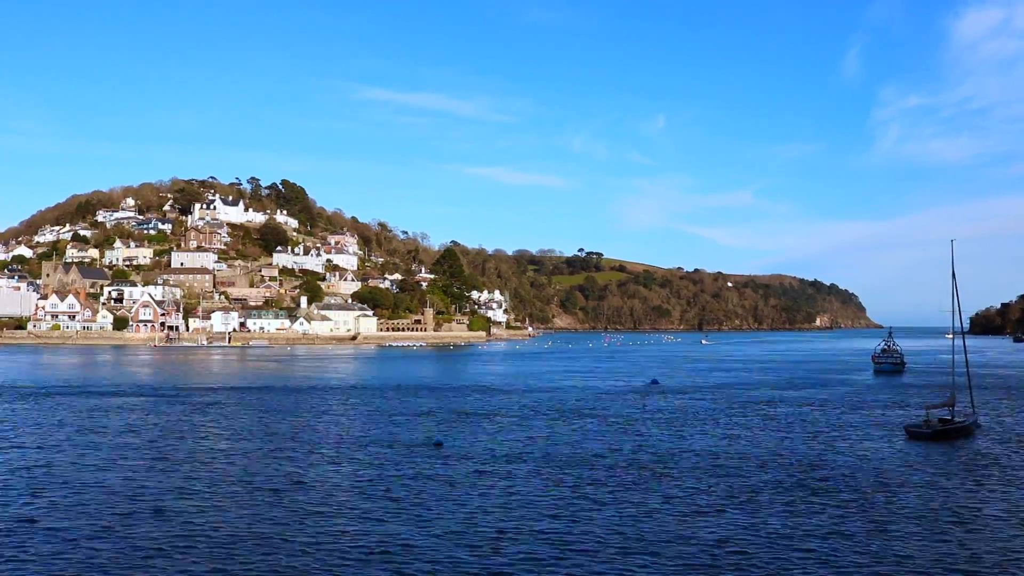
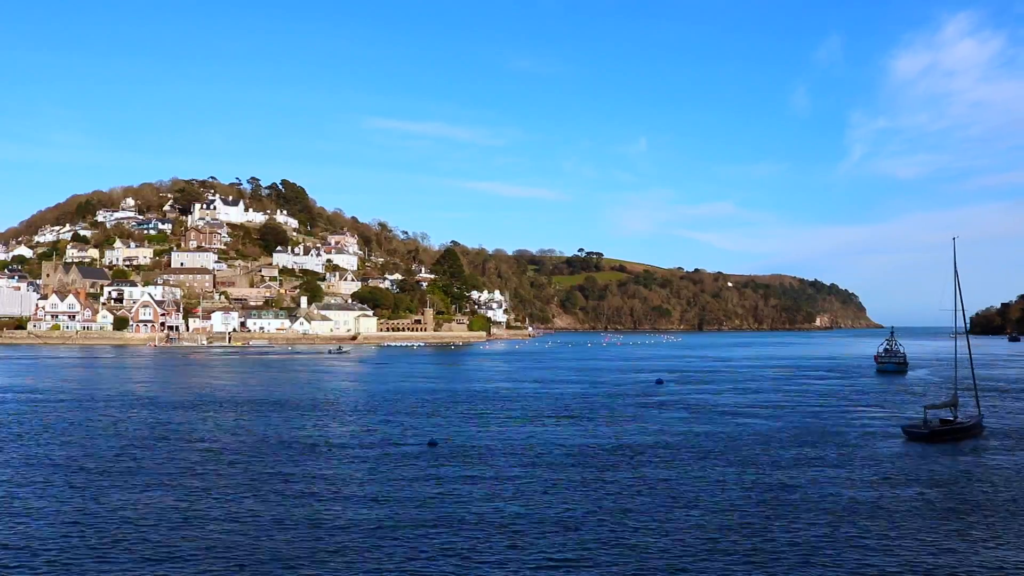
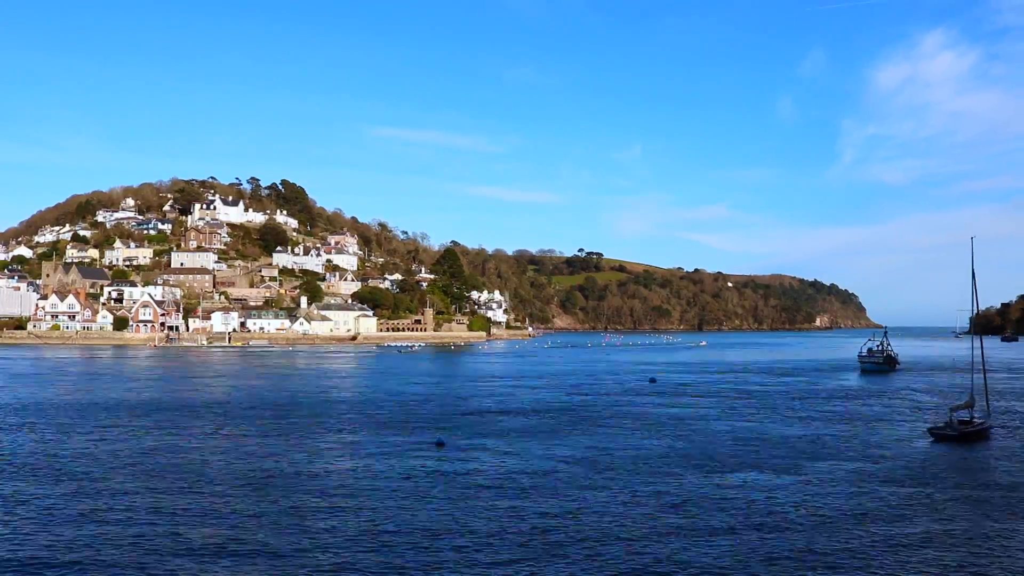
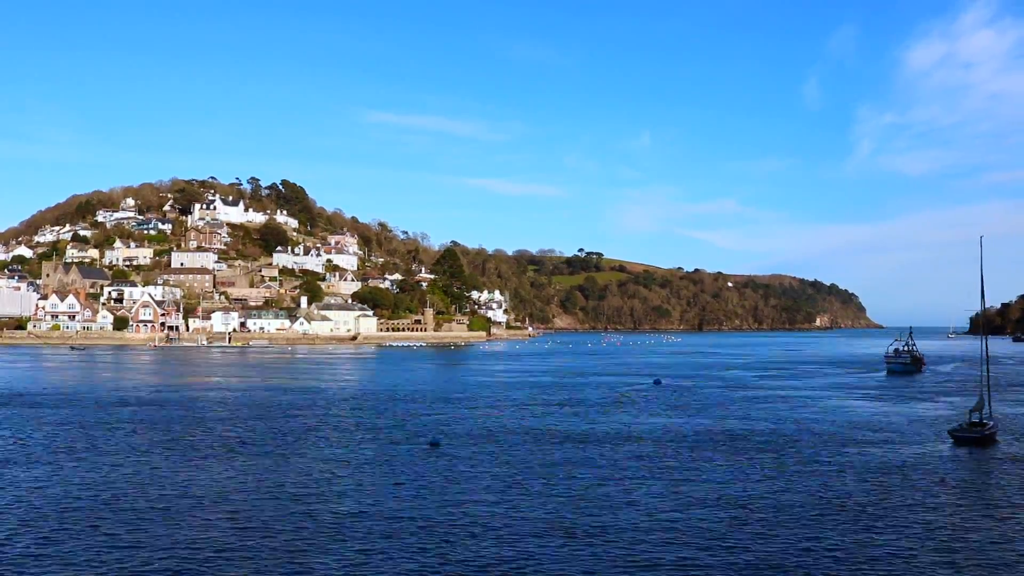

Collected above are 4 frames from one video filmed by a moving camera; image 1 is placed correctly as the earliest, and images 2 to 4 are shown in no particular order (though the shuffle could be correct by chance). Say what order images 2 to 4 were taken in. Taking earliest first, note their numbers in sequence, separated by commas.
4, 2, 3
